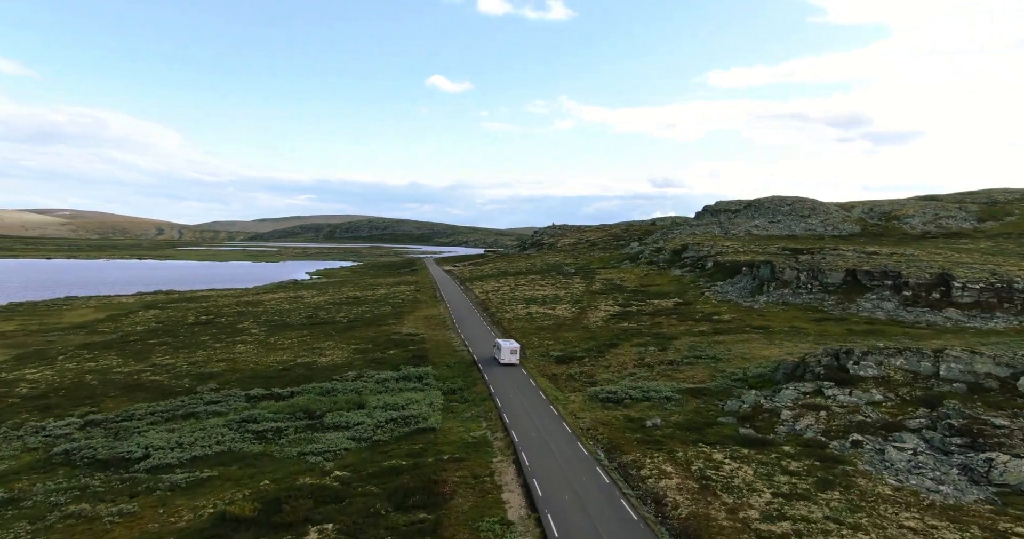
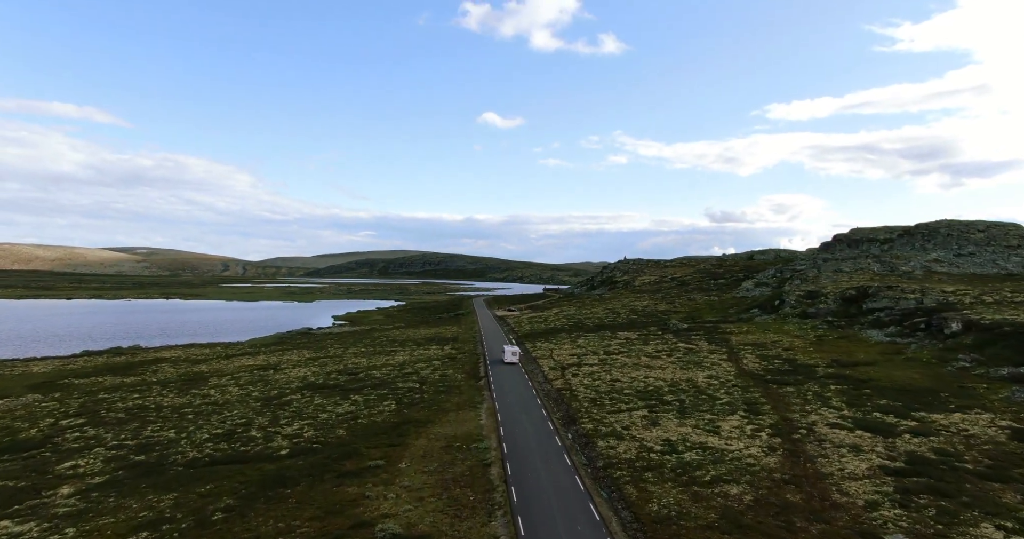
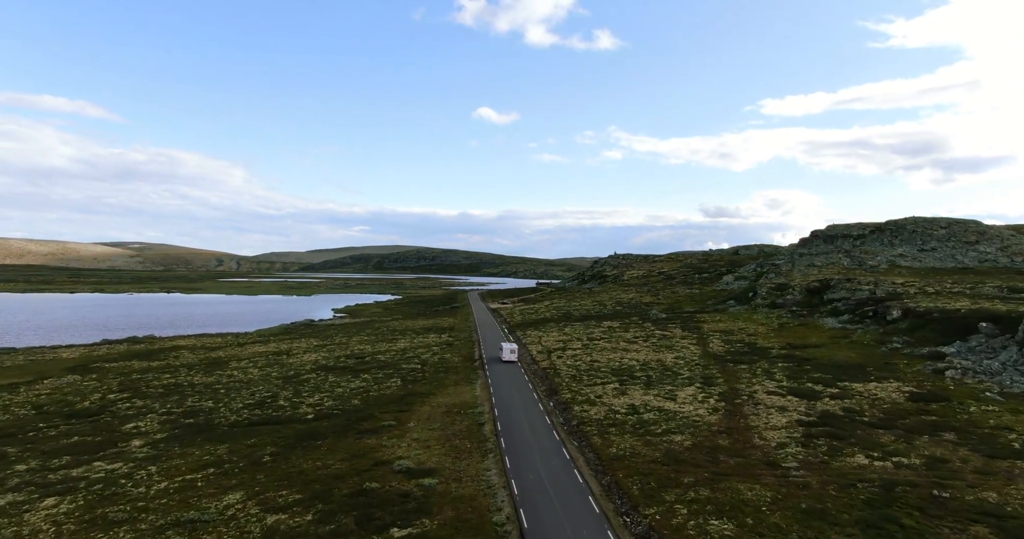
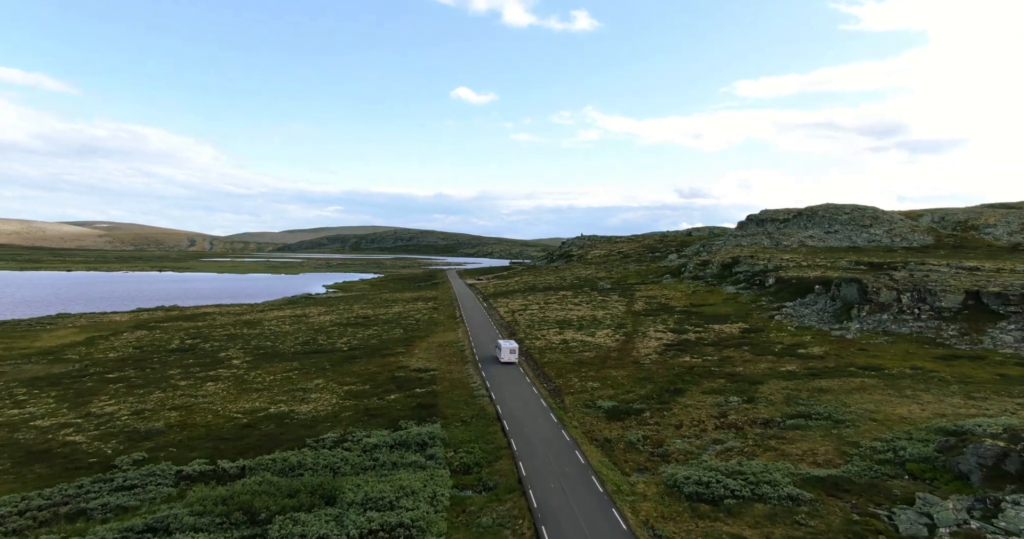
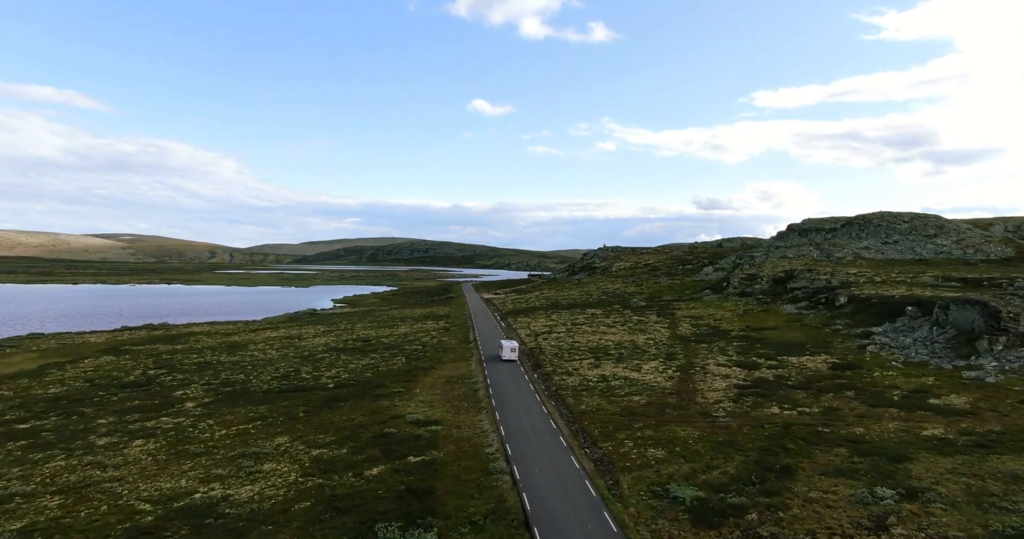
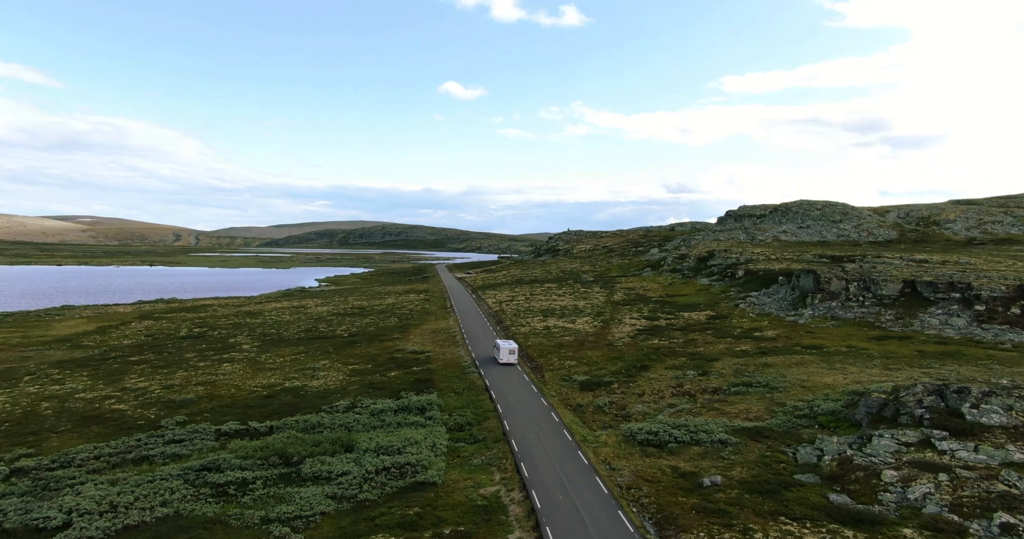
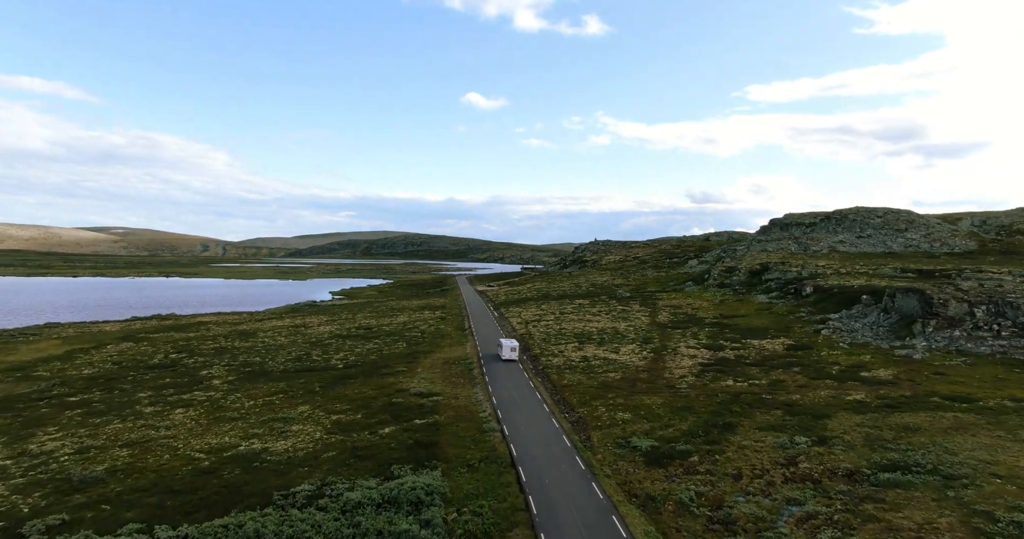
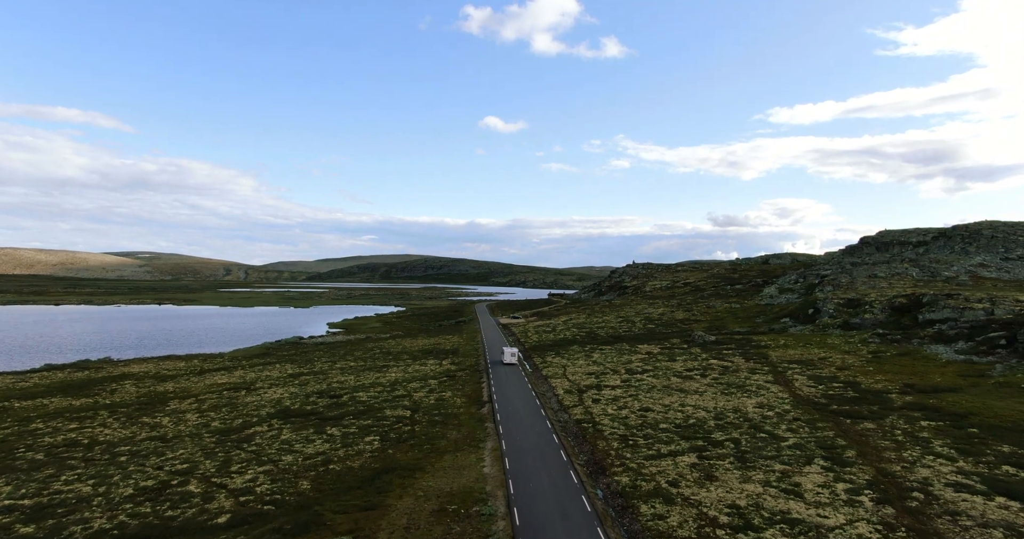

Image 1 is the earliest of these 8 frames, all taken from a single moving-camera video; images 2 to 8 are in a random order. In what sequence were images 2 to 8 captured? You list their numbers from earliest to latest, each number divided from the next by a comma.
6, 4, 7, 5, 3, 2, 8
